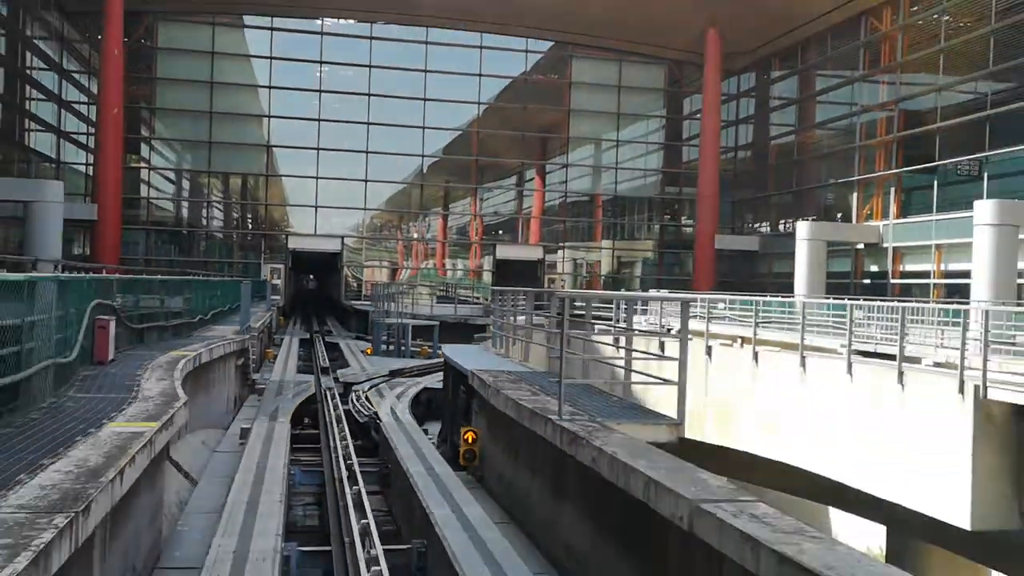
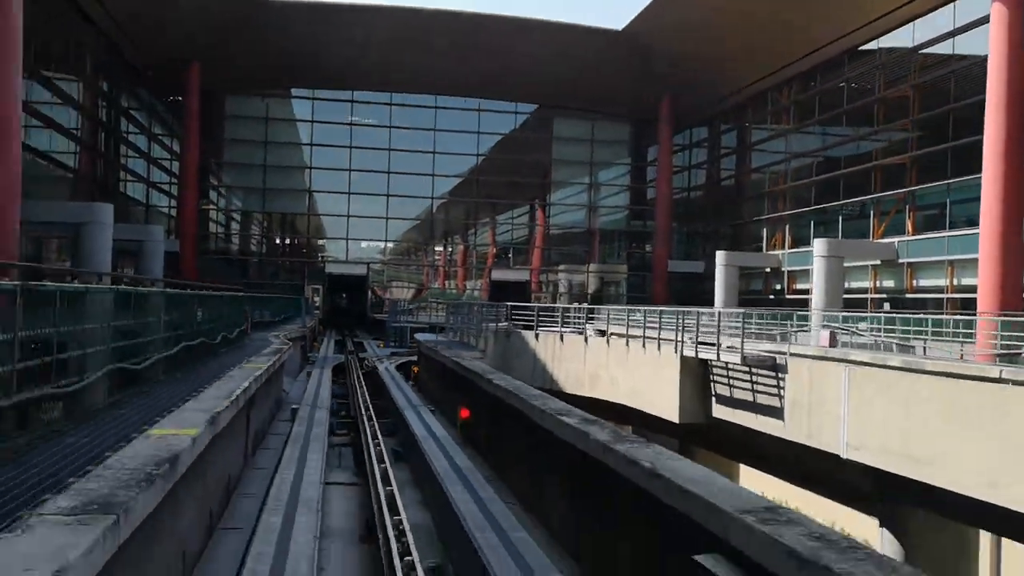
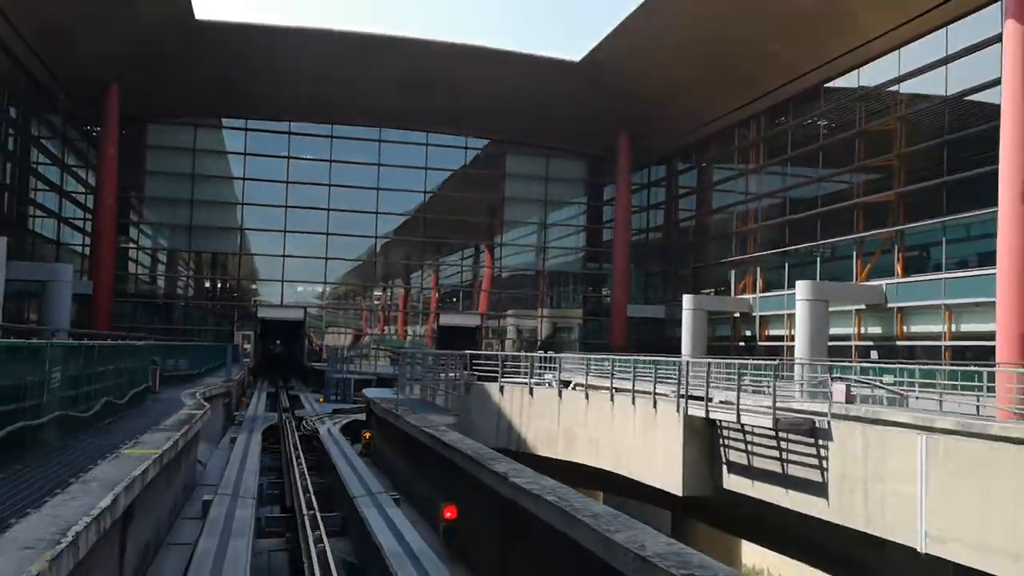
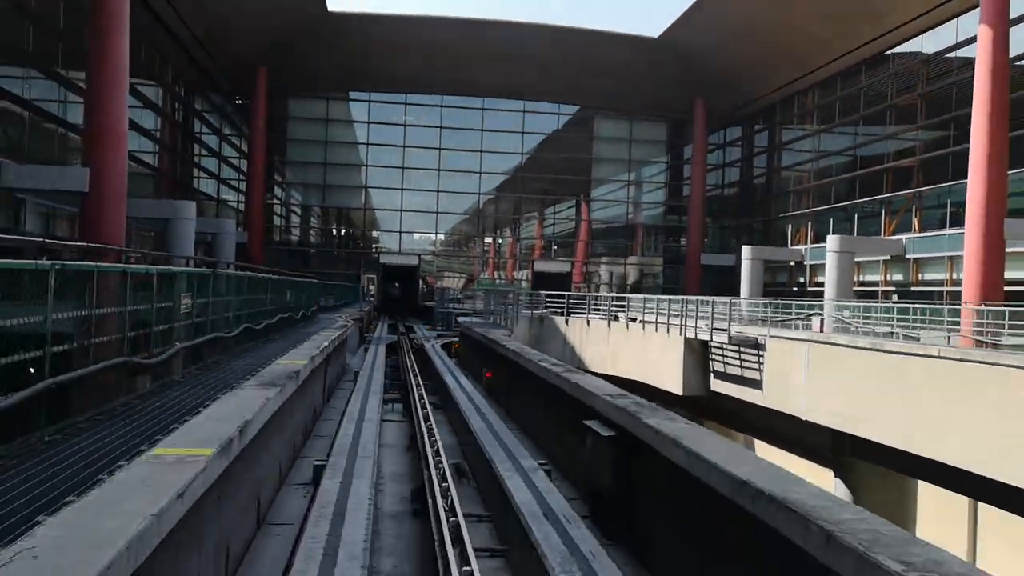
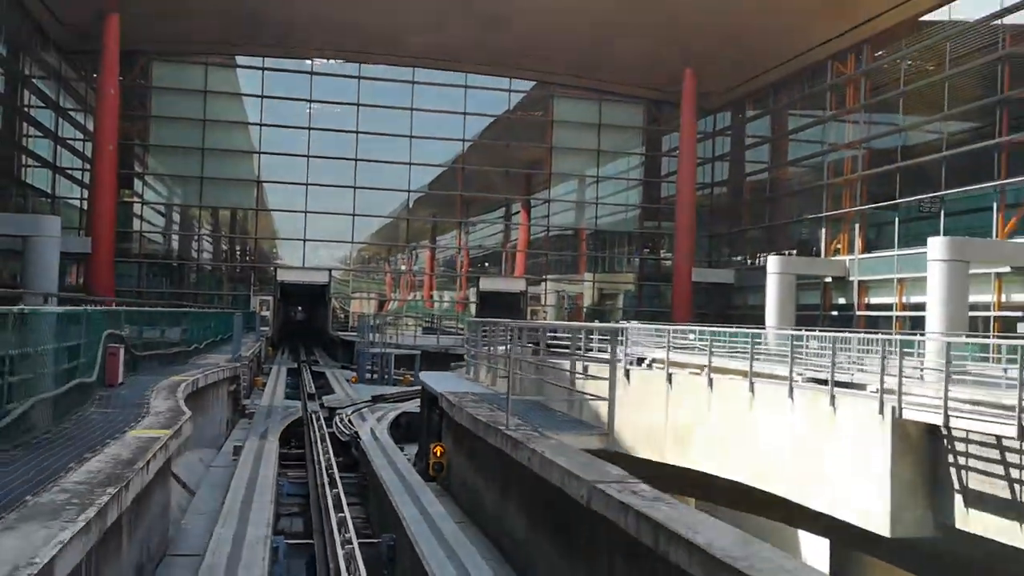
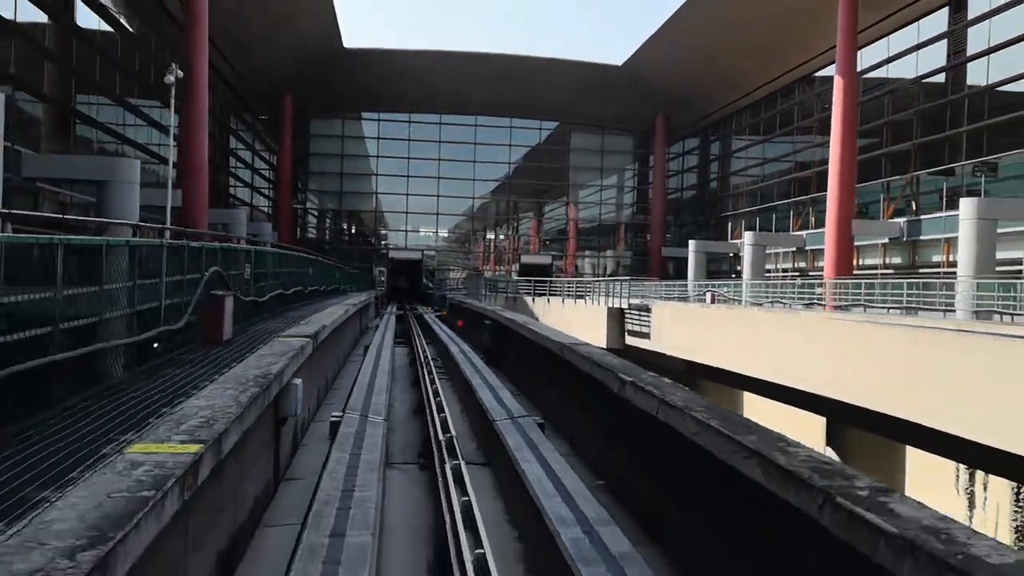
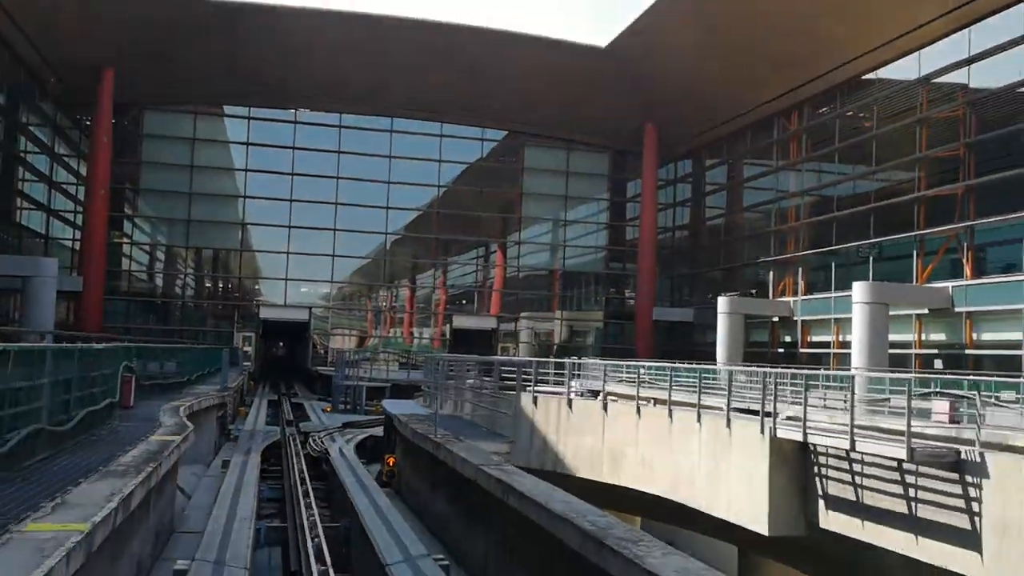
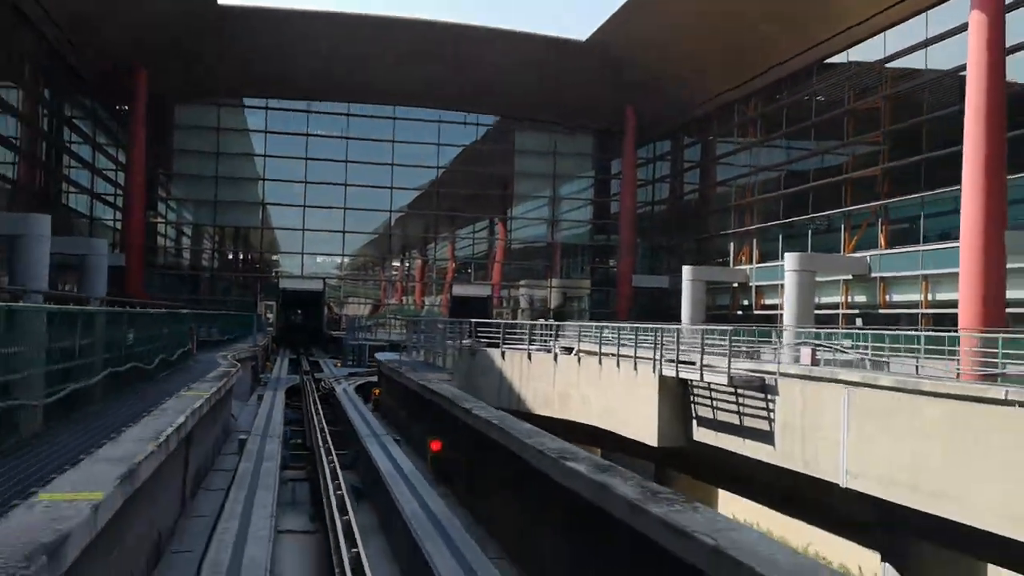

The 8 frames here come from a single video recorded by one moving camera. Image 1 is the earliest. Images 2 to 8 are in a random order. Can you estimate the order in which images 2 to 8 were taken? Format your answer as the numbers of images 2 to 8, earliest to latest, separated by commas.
5, 7, 3, 8, 2, 4, 6
